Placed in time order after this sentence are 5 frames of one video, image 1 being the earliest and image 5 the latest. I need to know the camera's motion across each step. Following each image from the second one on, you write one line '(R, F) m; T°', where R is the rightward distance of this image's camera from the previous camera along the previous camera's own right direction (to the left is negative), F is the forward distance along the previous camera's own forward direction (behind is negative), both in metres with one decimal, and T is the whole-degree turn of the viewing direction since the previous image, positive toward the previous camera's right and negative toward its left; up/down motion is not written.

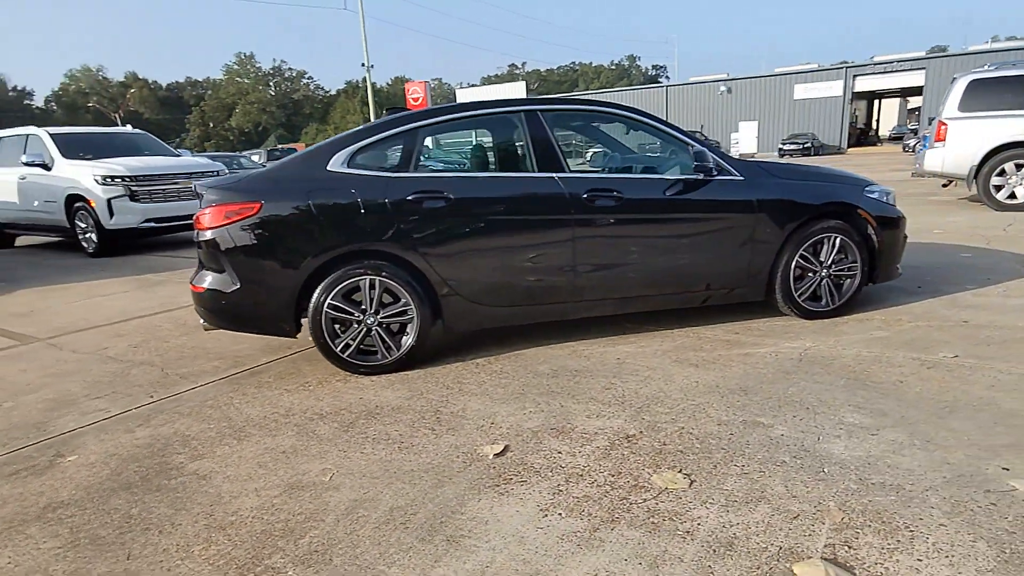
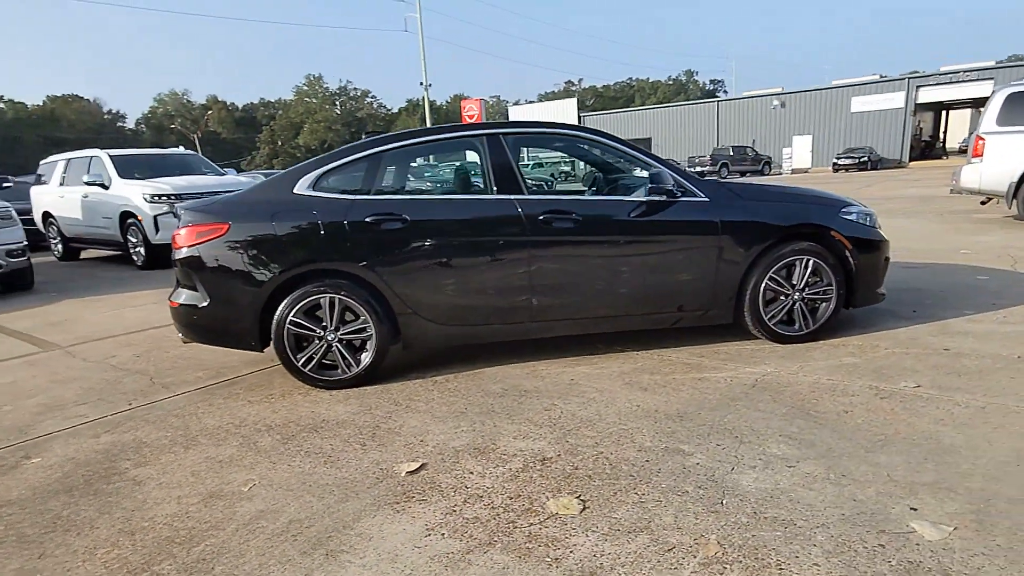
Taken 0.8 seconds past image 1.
(+0.7, 0.0) m; -5°
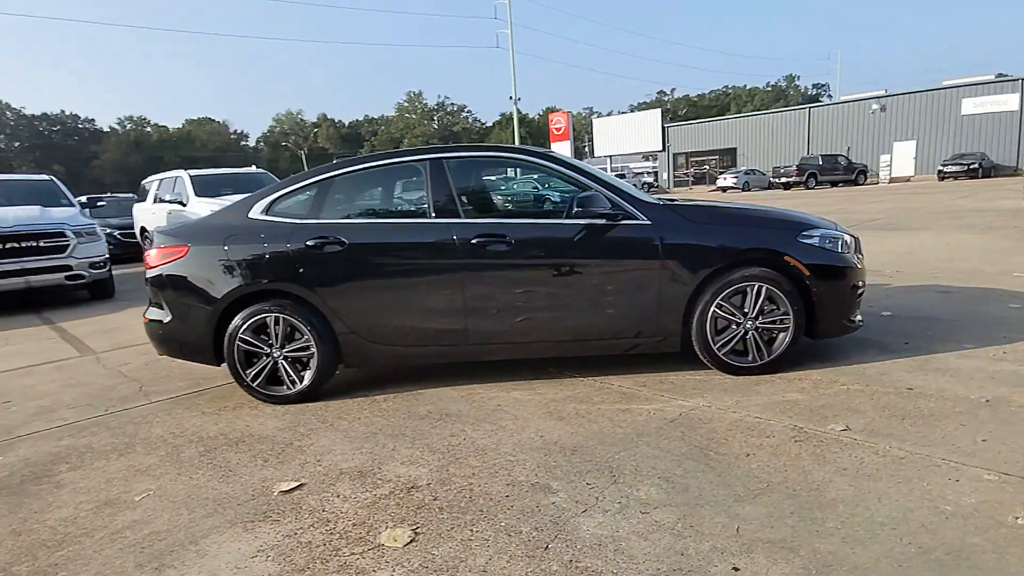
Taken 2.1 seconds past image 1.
(+1.1, +0.1) m; -9°
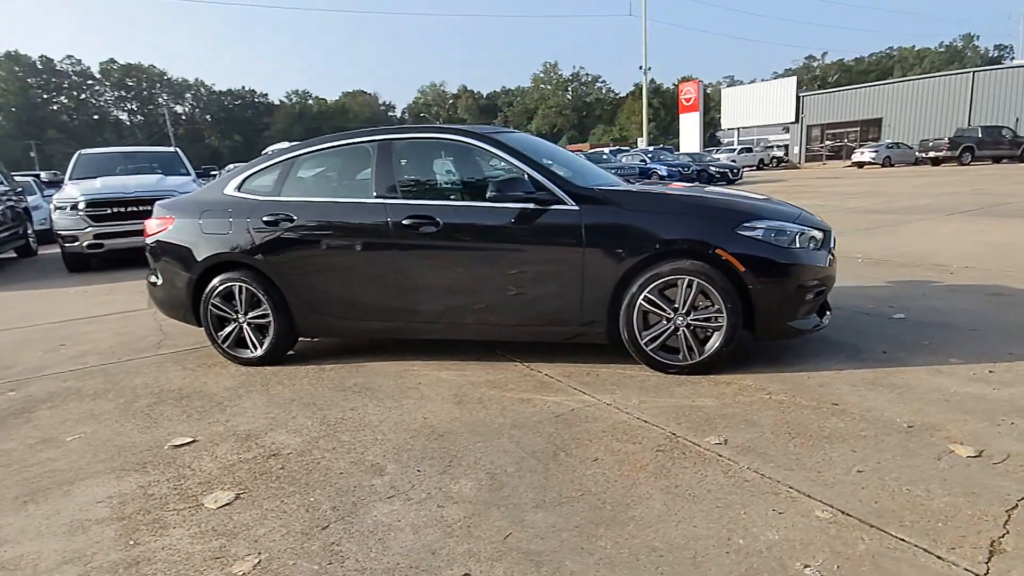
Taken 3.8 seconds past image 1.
(+1.3, +0.2) m; -12°
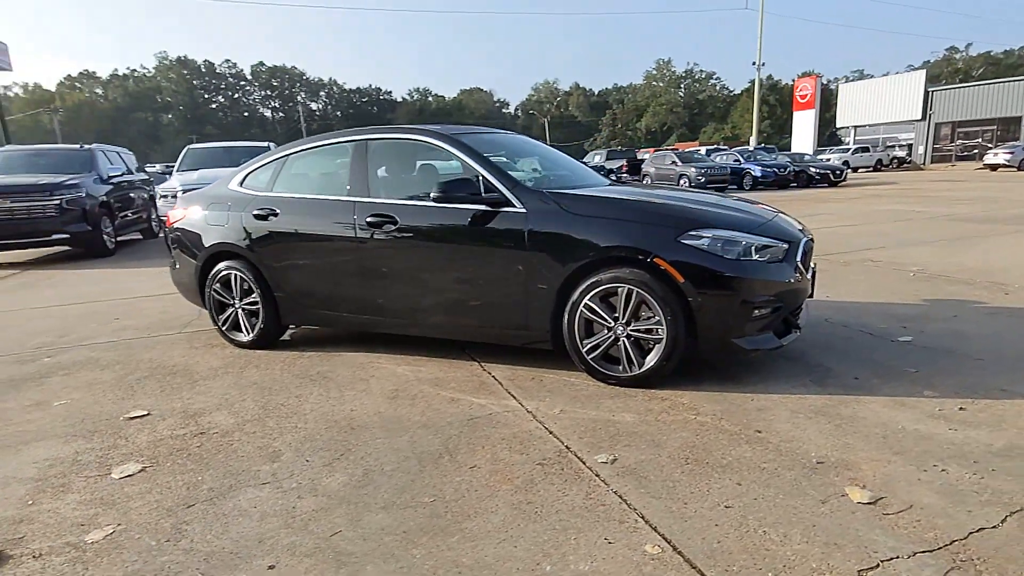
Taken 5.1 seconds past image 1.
(+1.0, +0.1) m; -10°
